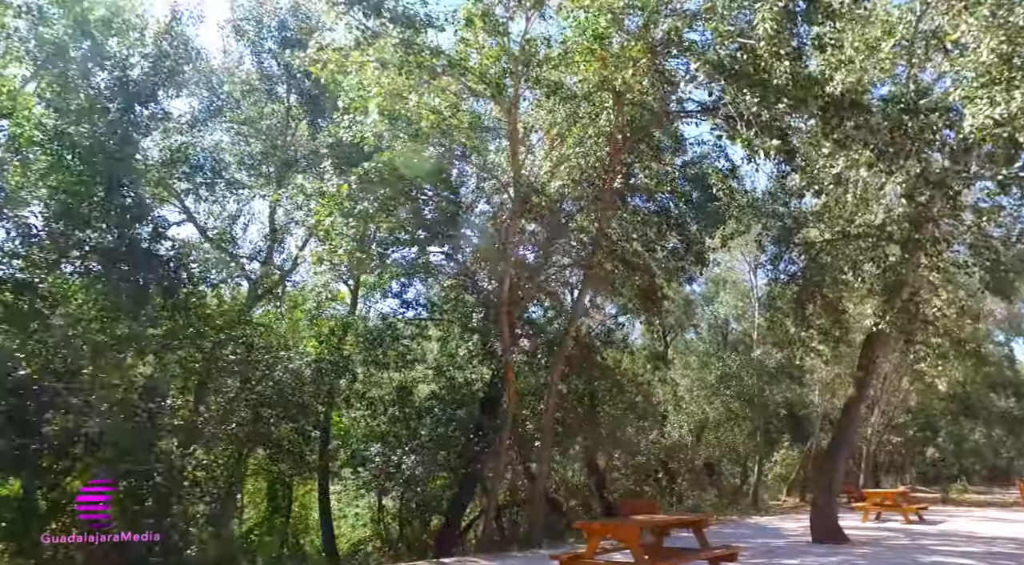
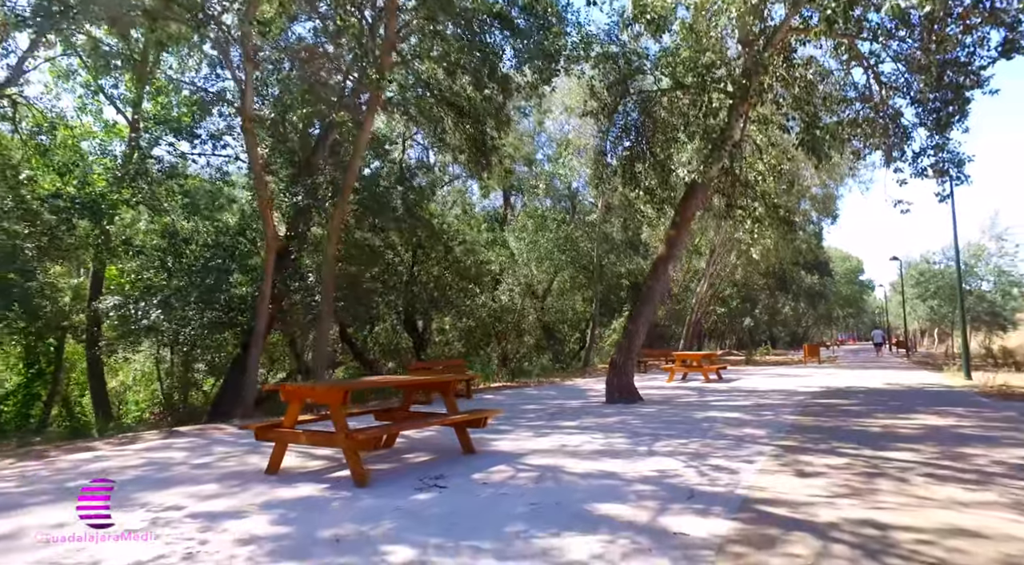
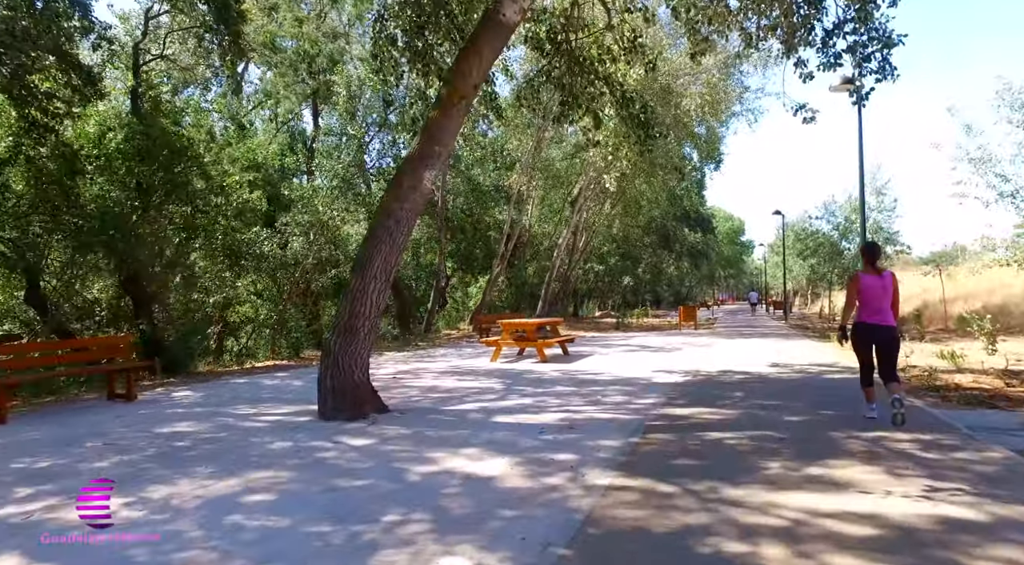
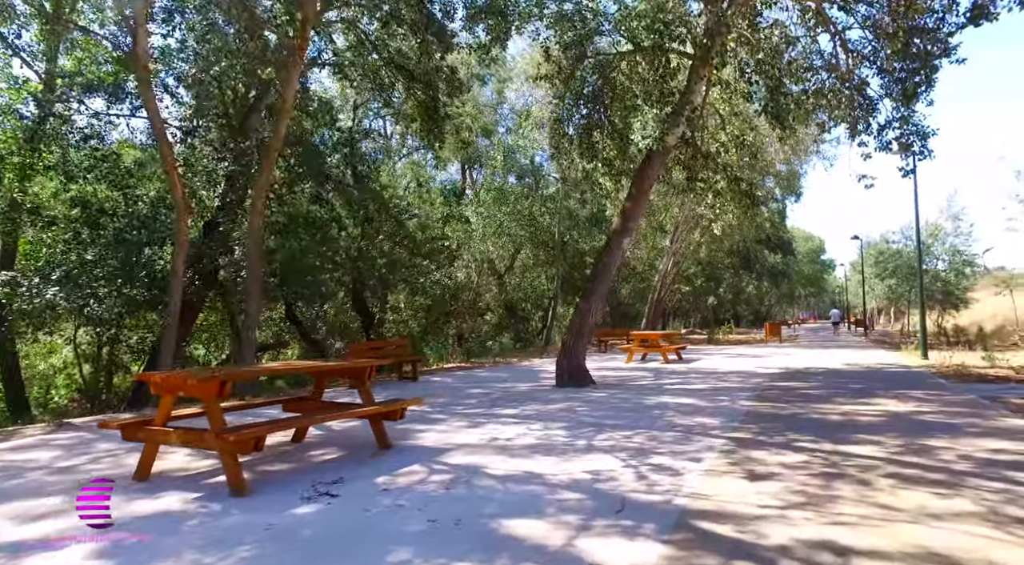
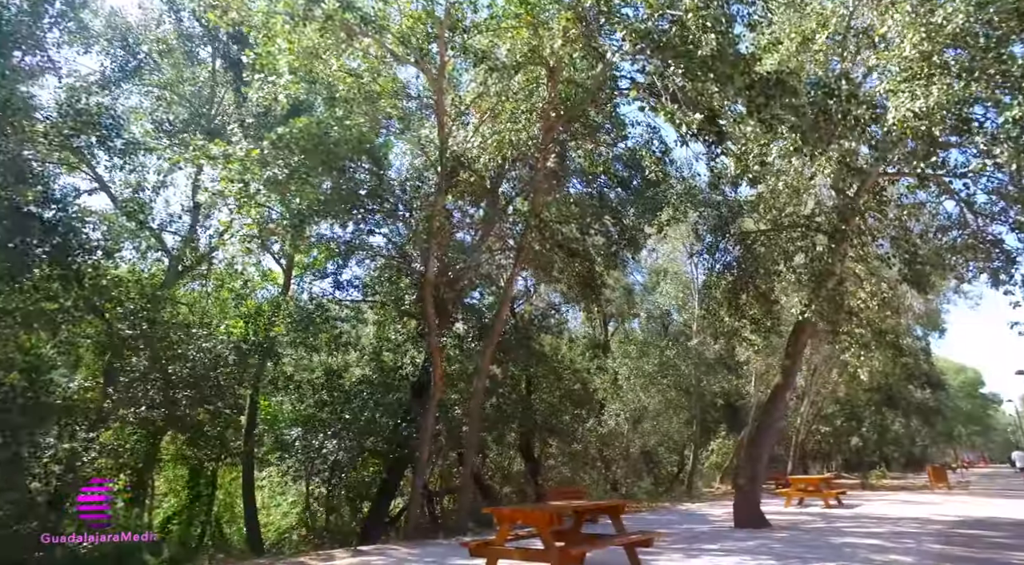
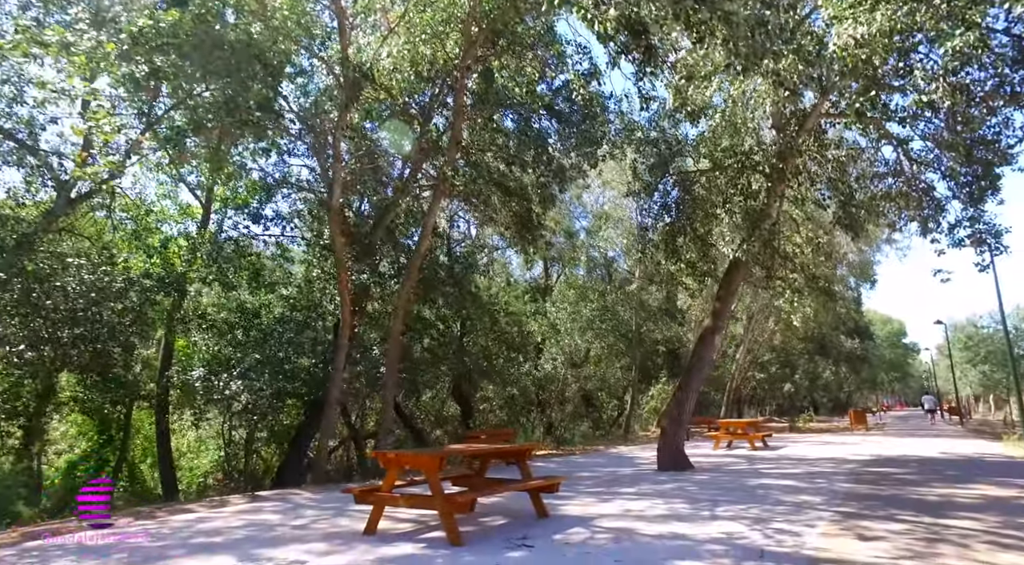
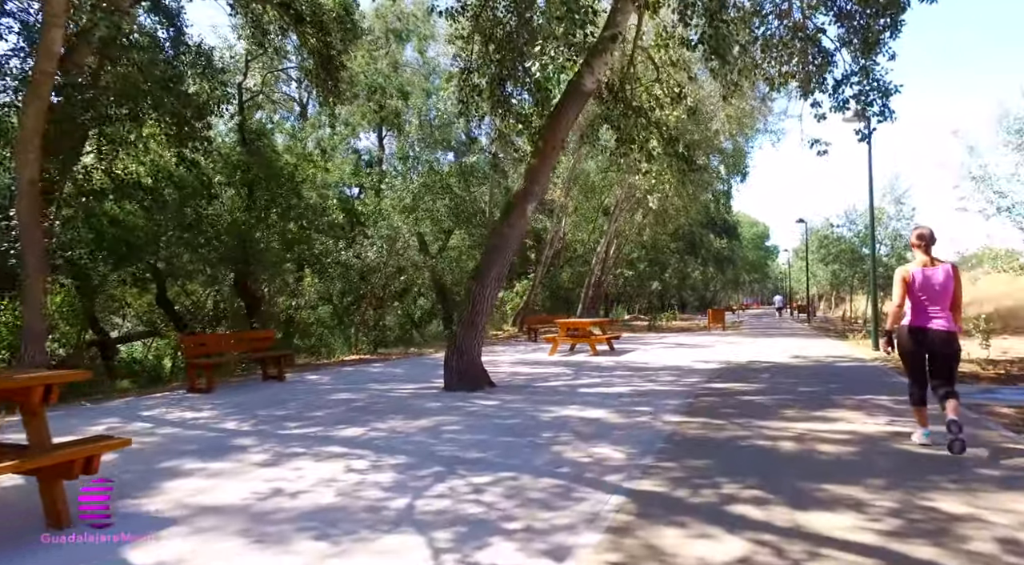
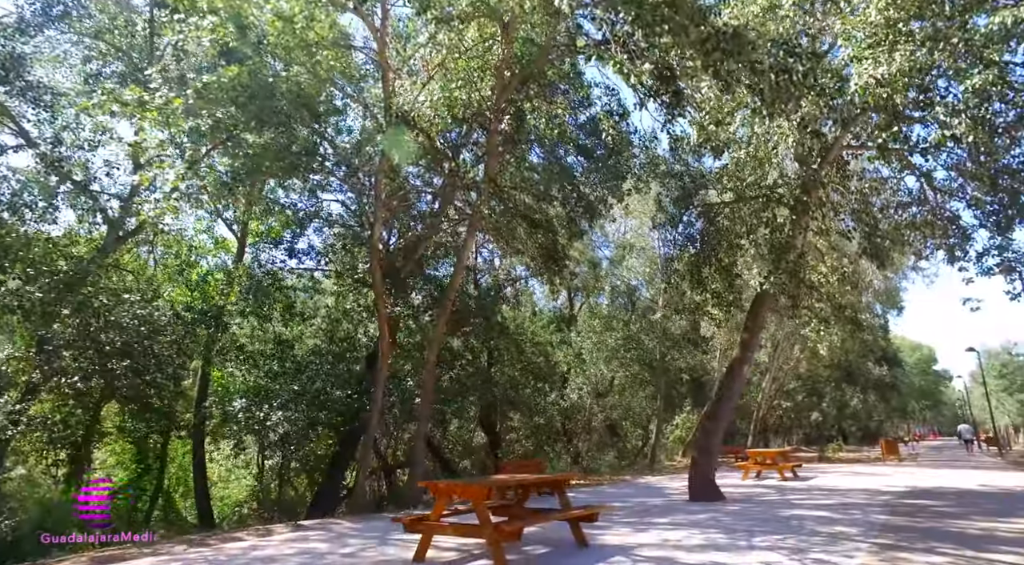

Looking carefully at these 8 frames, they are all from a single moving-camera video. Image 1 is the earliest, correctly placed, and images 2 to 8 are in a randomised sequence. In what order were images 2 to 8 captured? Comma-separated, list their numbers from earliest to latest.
5, 8, 6, 2, 4, 7, 3
